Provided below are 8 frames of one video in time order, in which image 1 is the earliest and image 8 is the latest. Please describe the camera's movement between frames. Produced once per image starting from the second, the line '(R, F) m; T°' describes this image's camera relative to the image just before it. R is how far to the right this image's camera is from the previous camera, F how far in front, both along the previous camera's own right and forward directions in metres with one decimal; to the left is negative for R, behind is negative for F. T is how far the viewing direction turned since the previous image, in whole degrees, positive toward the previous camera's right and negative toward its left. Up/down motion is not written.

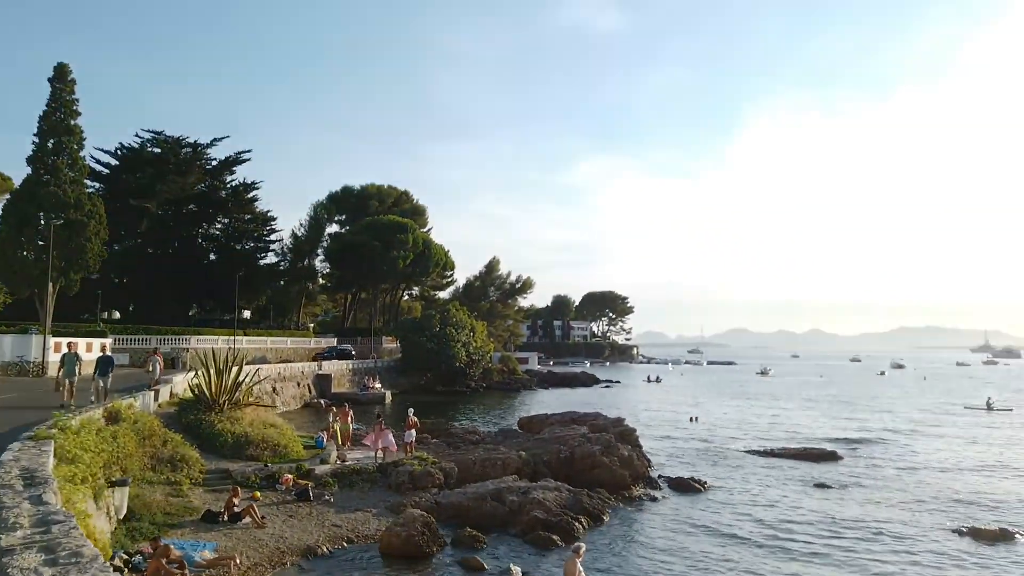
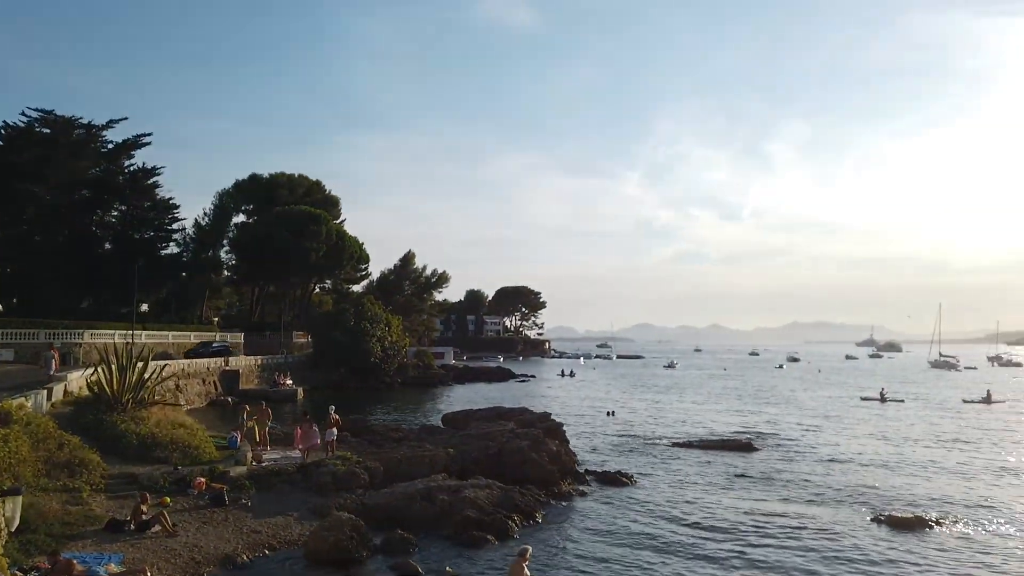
(-0.6, +0.6) m; +7°
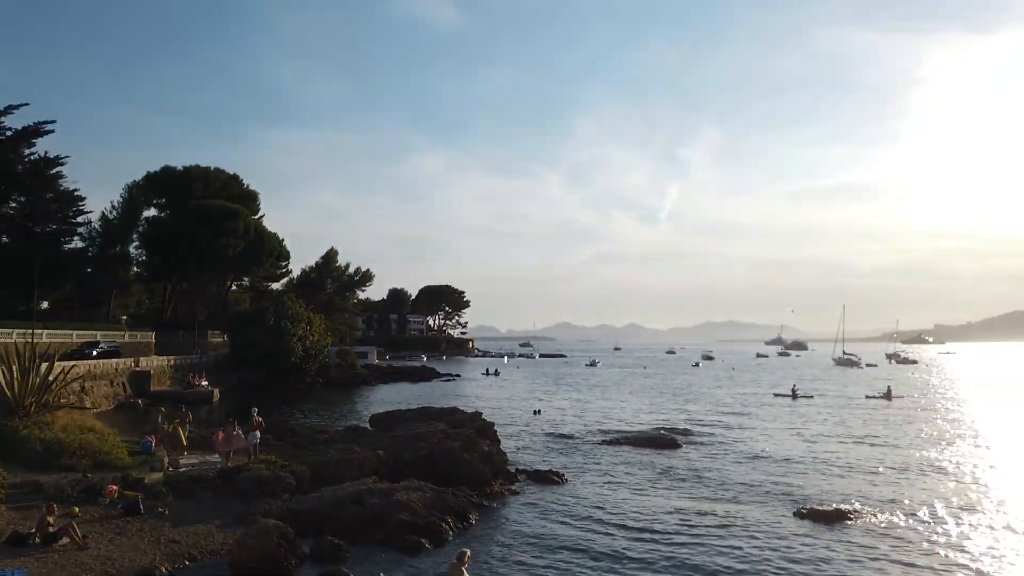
(-0.3, +0.2) m; +6°
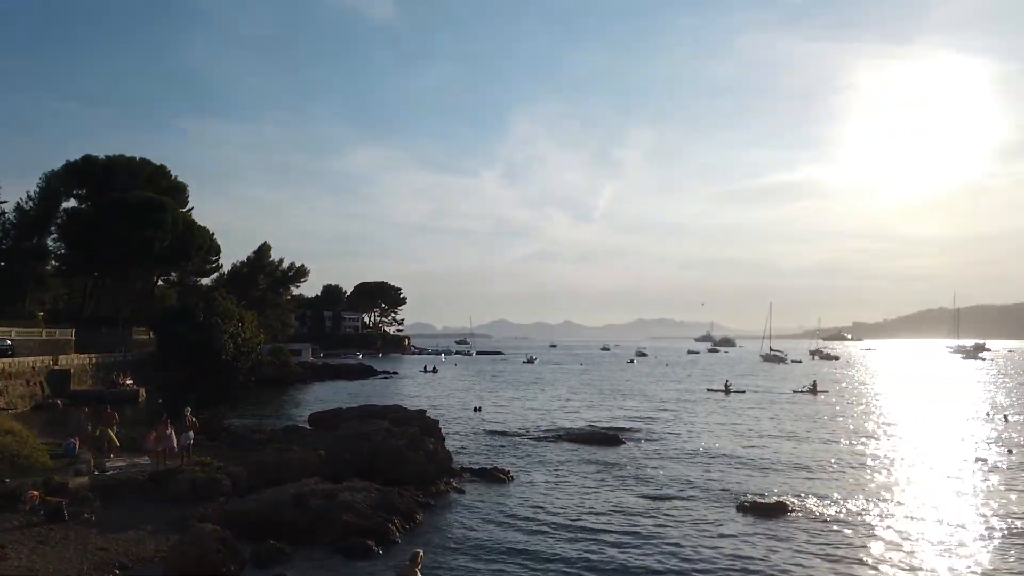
(-0.3, +0.3) m; +5°
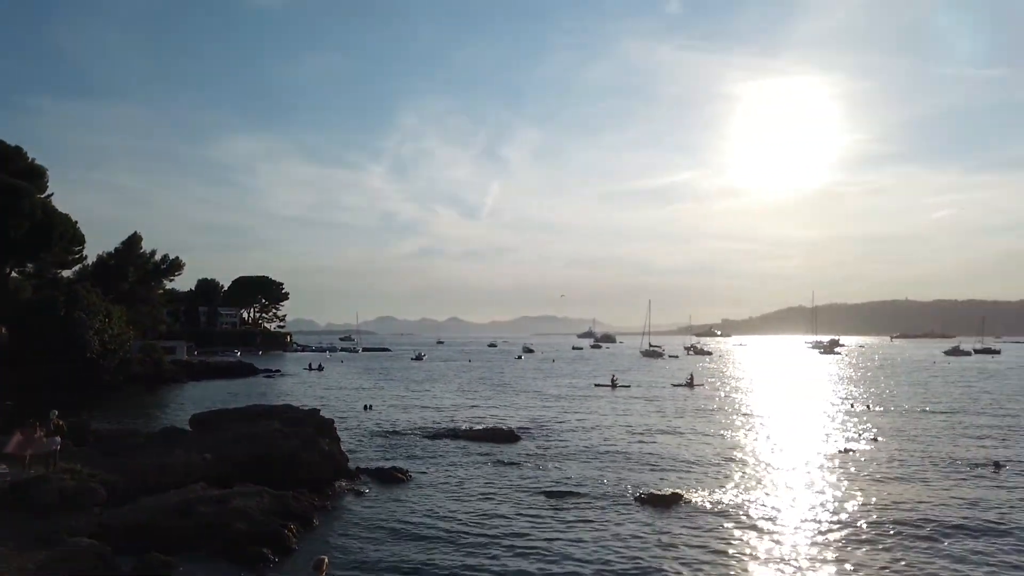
(-0.5, +0.4) m; +9°
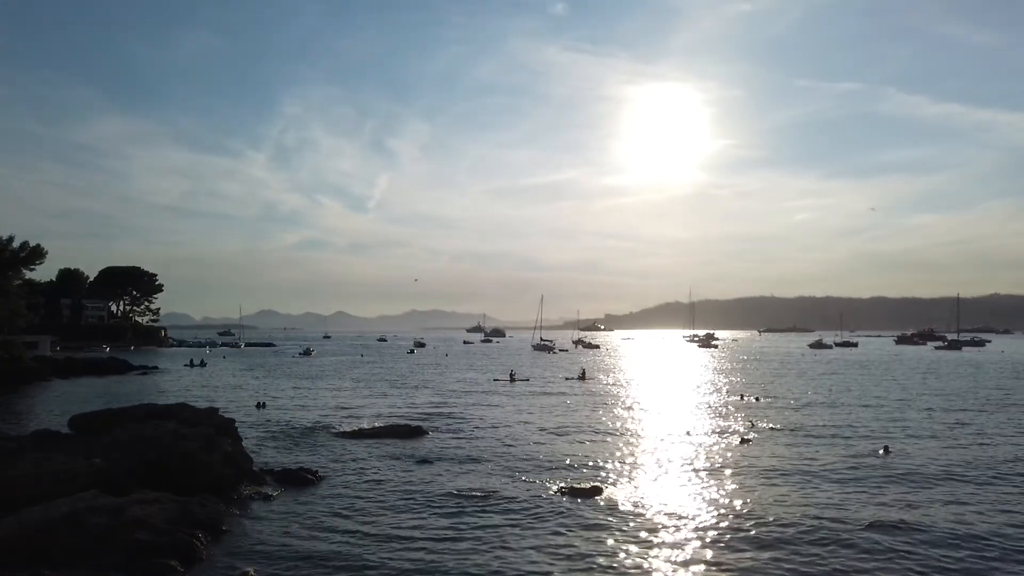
(-0.9, +0.5) m; +8°
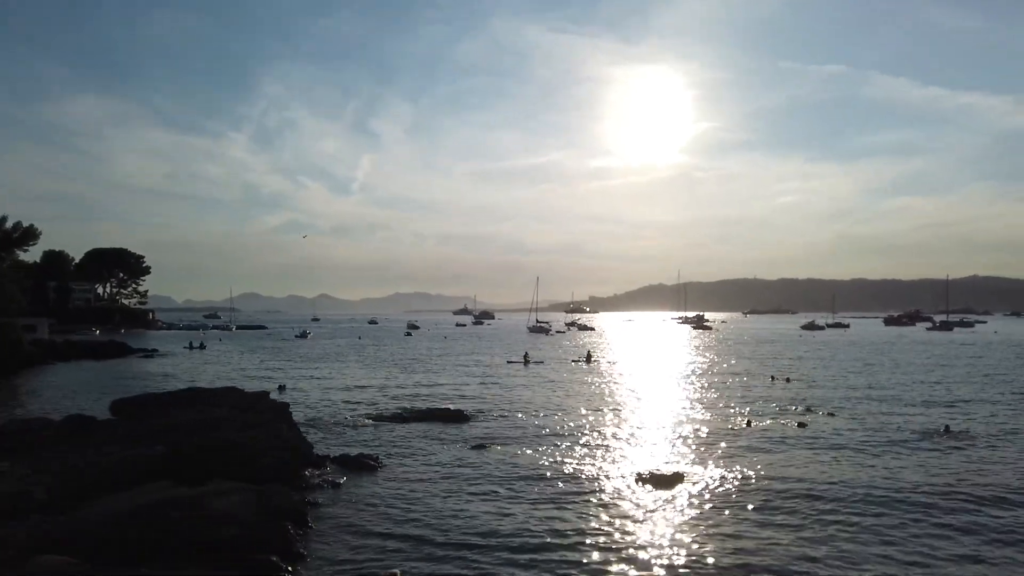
(-2.7, +1.1) m; +1°
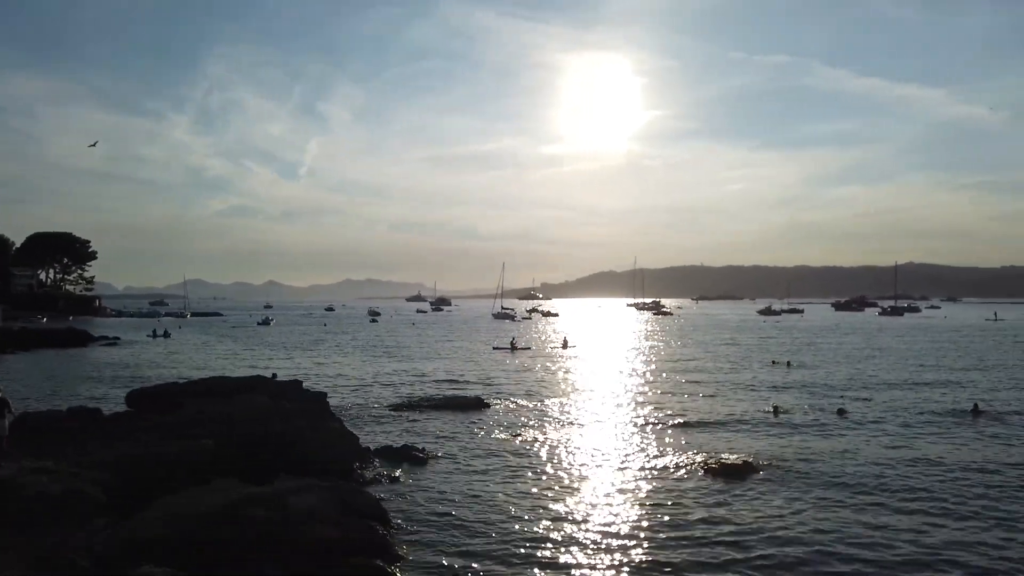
(-3.1, +1.1) m; +4°
